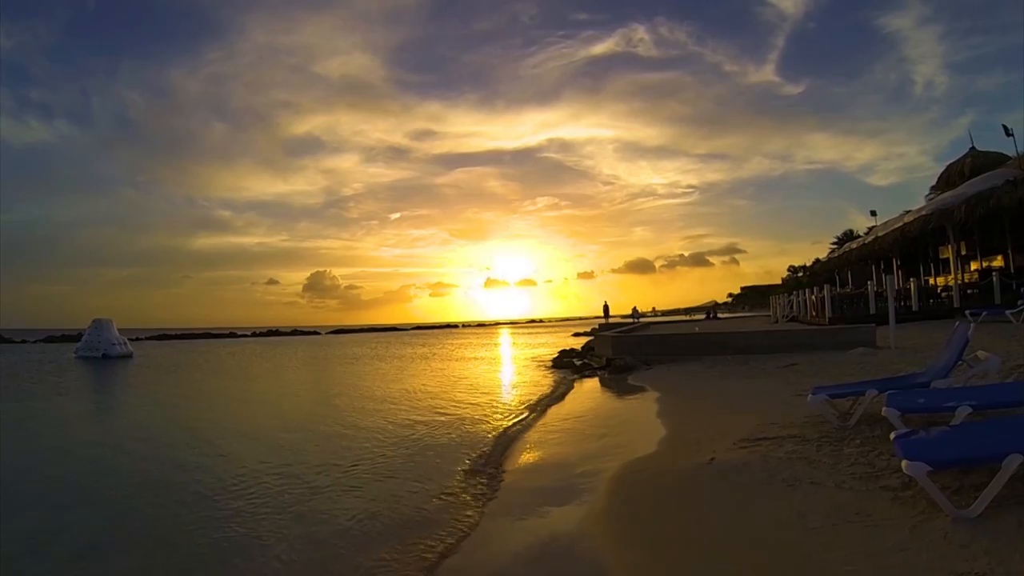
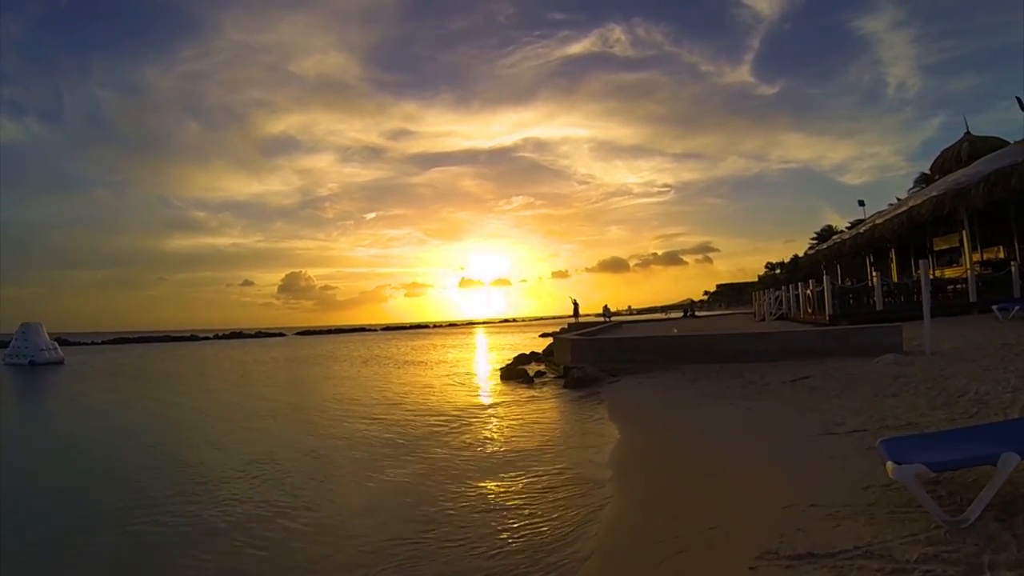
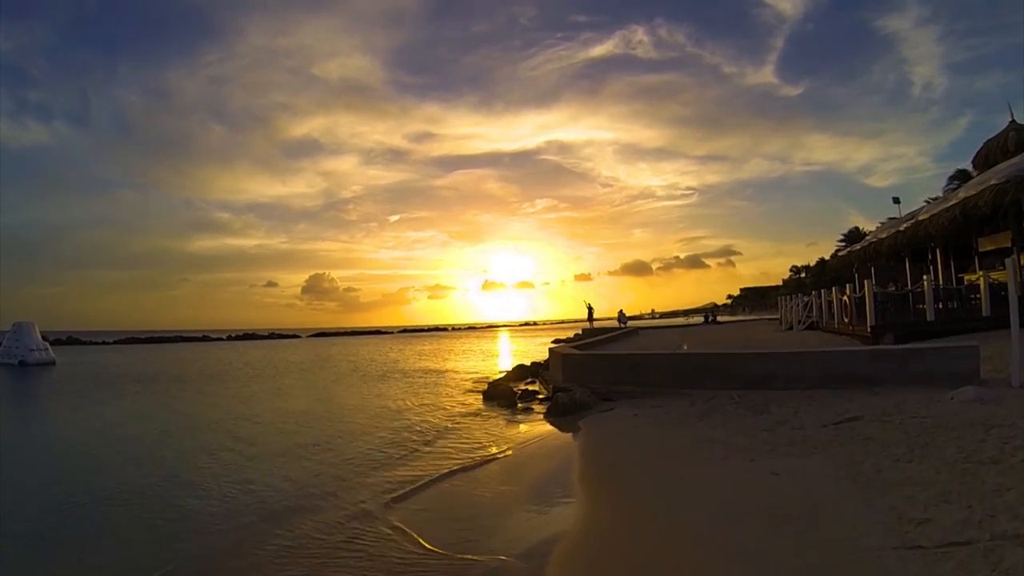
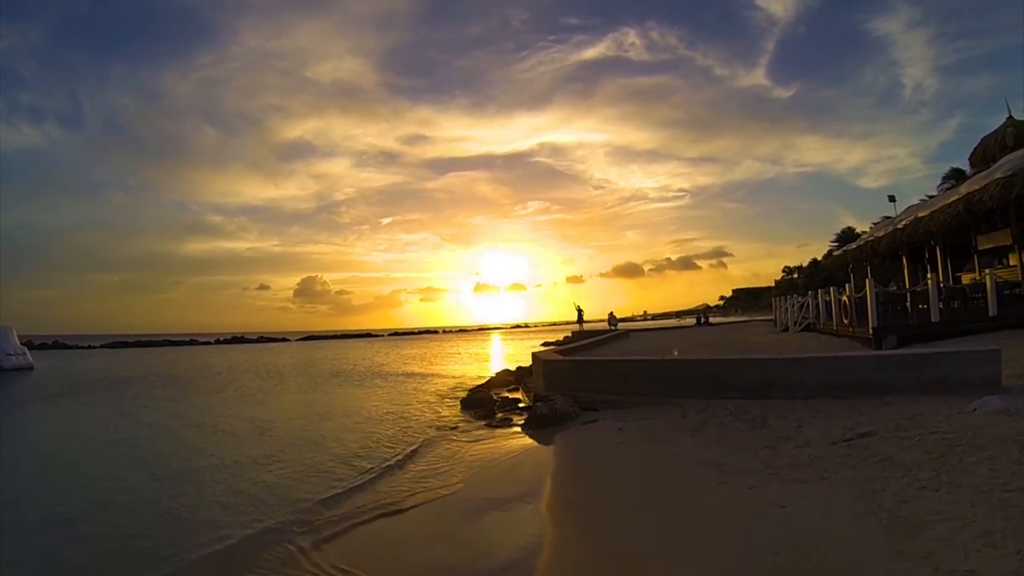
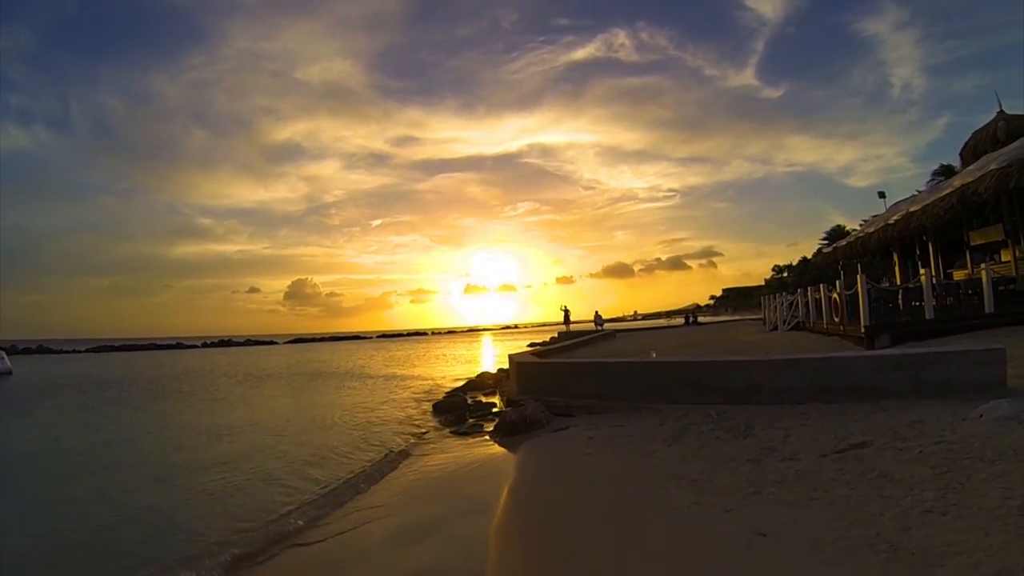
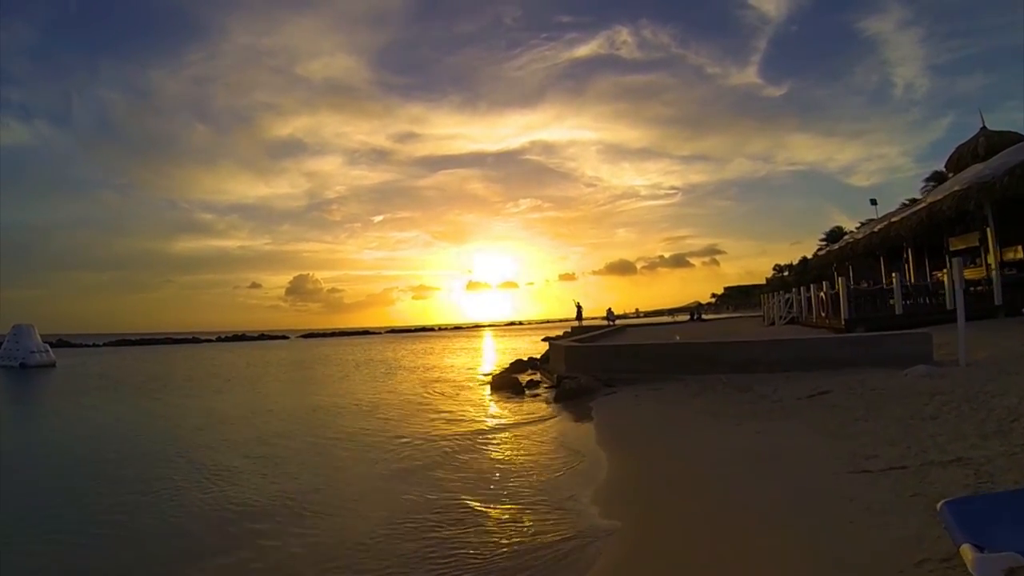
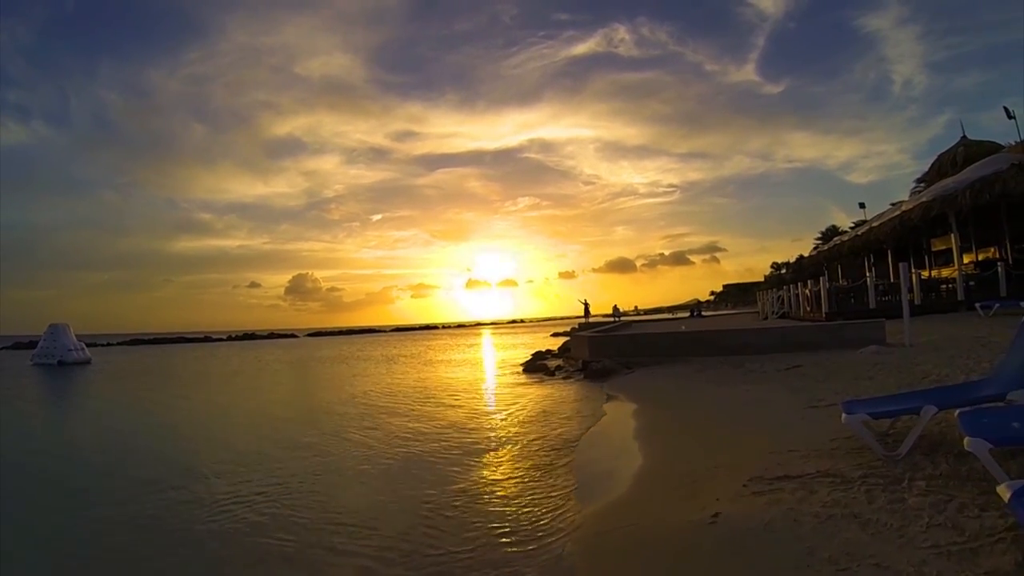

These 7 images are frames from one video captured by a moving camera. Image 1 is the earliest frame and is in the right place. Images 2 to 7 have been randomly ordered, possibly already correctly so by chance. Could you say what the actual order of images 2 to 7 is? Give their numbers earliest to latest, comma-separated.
7, 2, 6, 3, 4, 5
